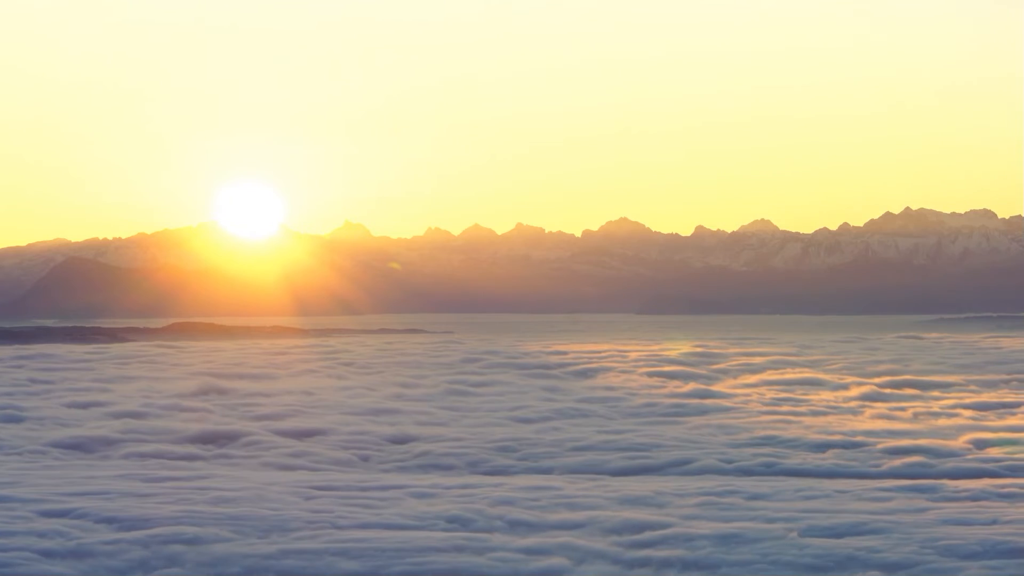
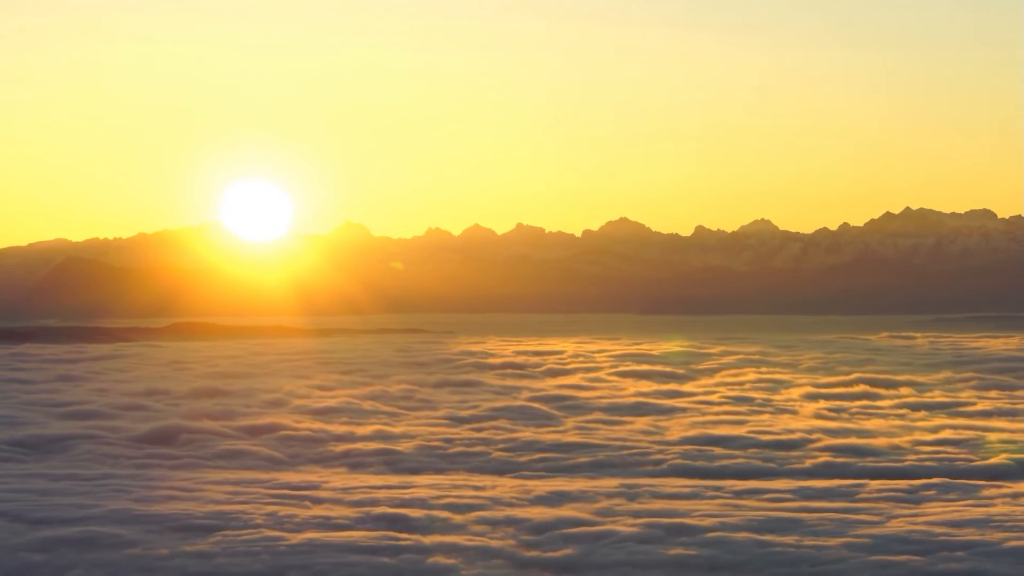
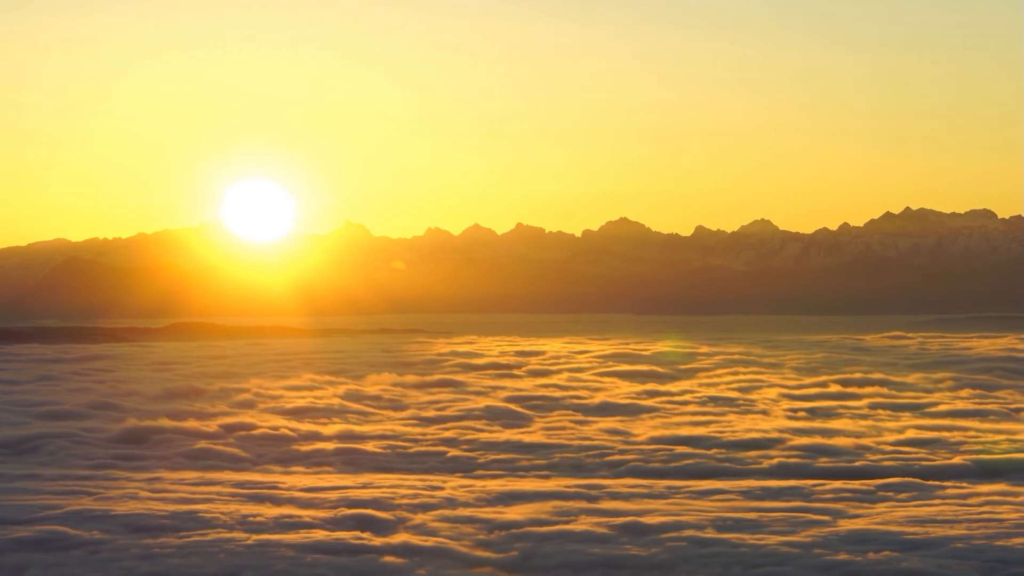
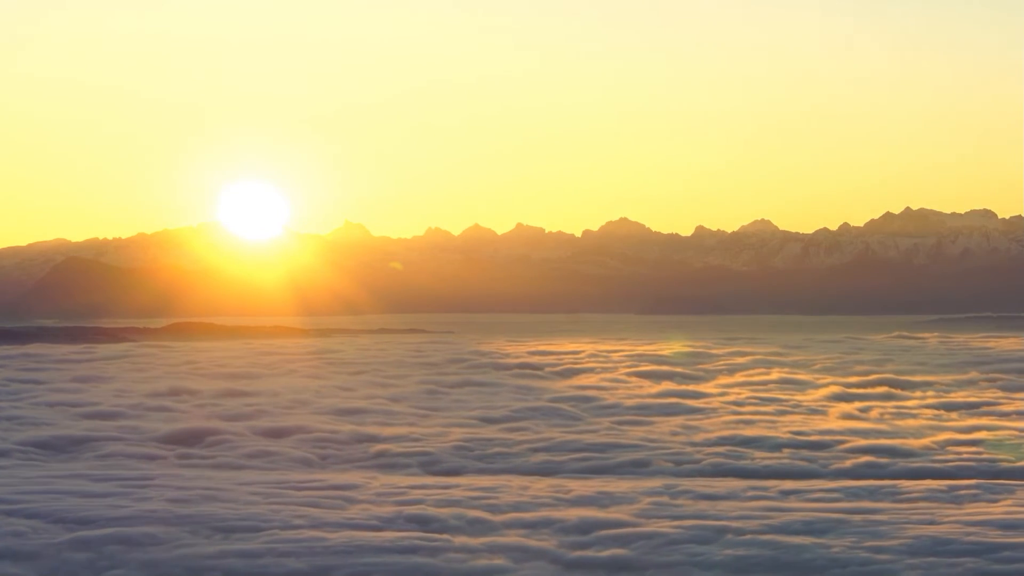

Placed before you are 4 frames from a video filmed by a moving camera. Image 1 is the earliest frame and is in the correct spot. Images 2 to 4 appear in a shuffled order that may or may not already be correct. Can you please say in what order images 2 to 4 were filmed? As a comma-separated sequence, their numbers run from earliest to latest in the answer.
4, 2, 3
